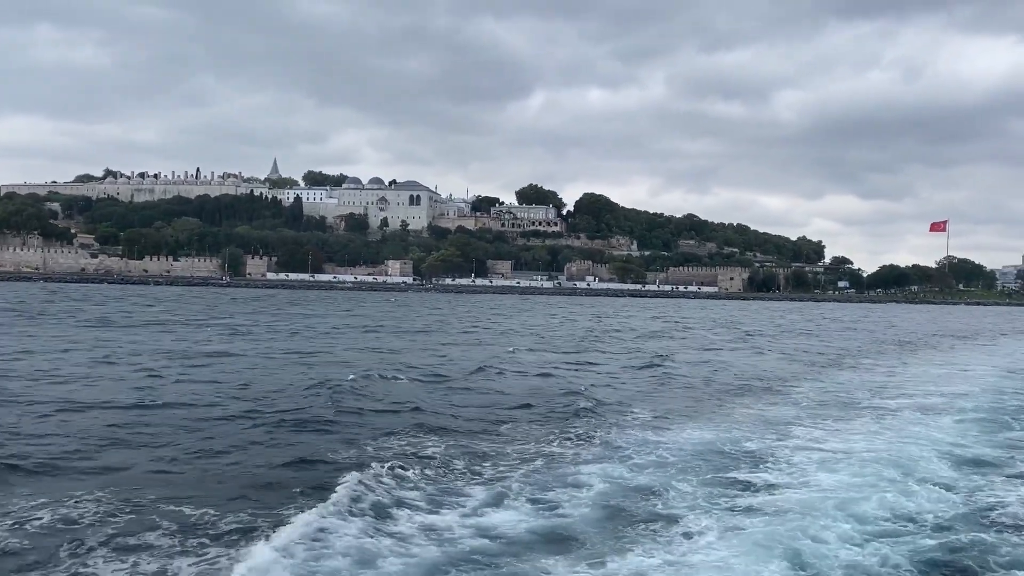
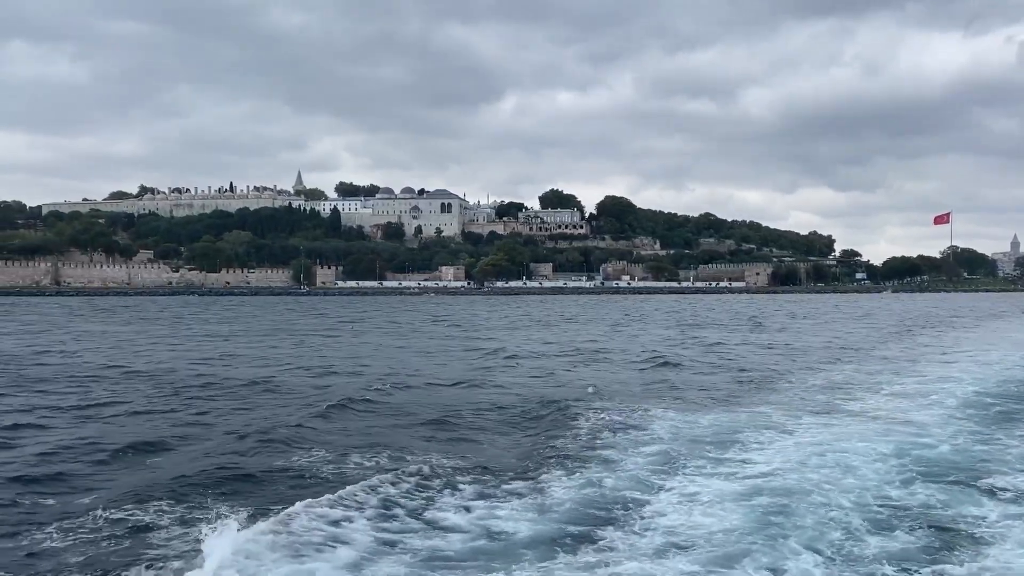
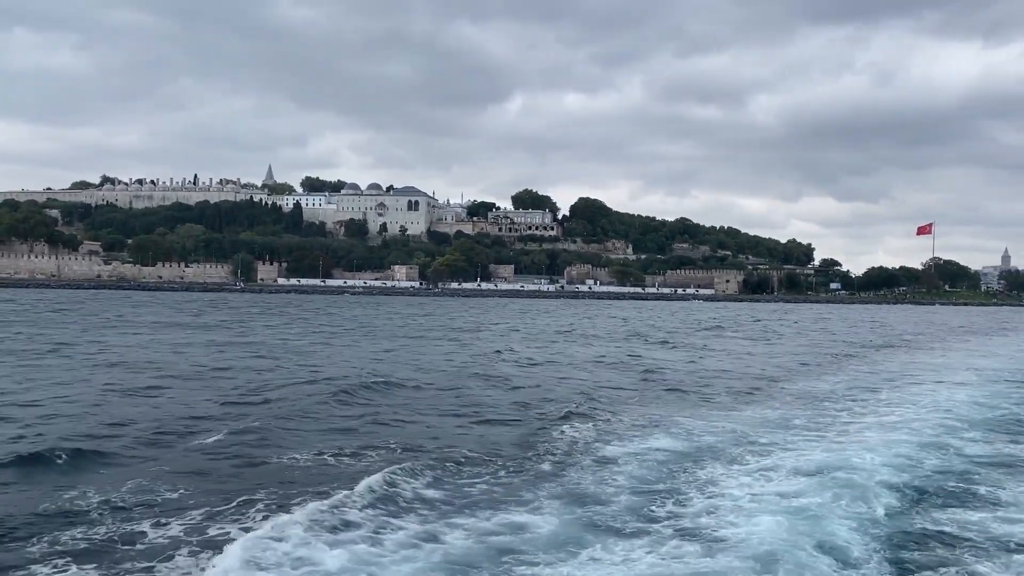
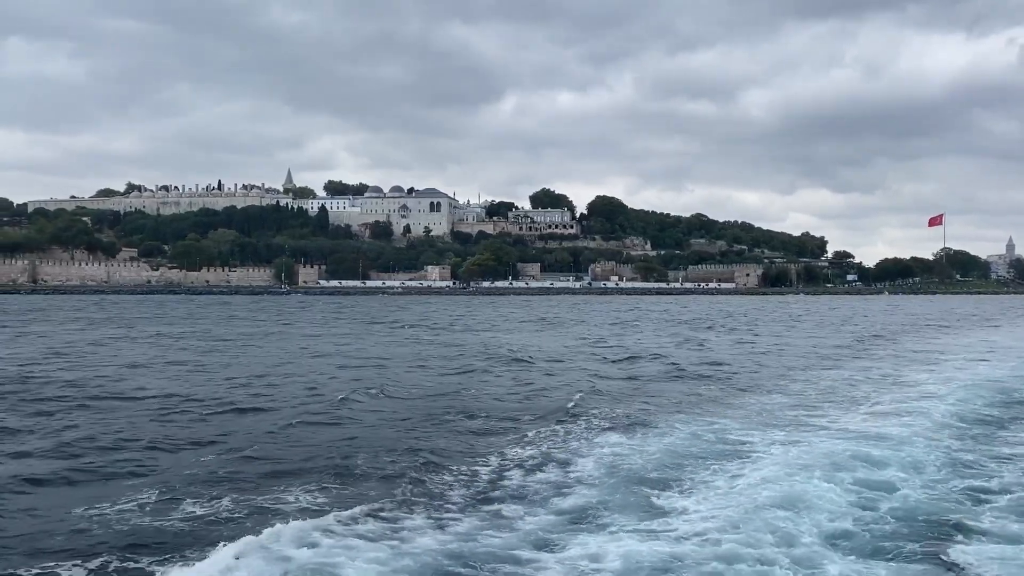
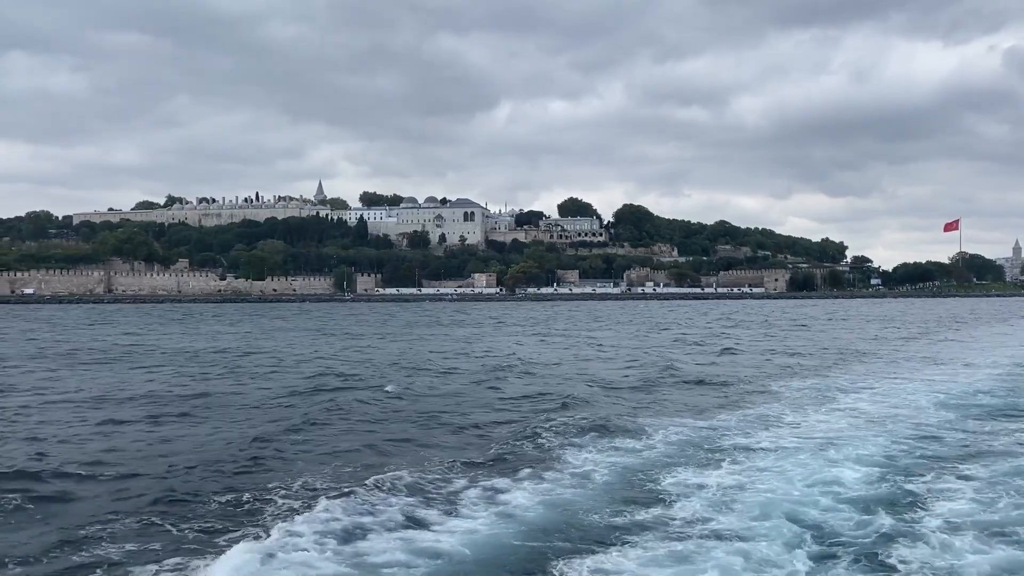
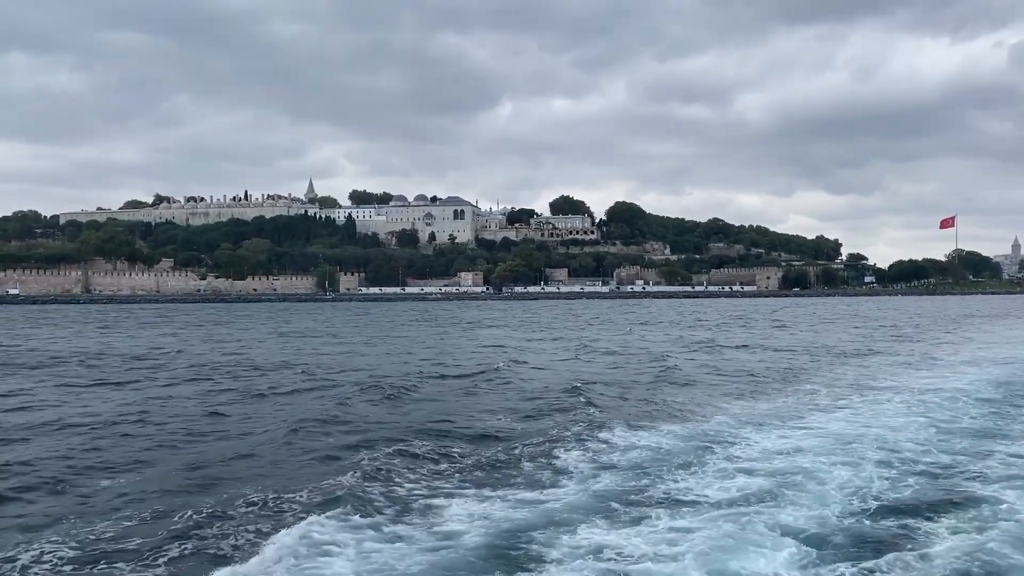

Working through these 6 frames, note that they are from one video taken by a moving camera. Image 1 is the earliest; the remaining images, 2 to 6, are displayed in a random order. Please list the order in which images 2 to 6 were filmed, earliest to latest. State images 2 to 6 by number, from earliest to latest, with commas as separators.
3, 4, 2, 6, 5
